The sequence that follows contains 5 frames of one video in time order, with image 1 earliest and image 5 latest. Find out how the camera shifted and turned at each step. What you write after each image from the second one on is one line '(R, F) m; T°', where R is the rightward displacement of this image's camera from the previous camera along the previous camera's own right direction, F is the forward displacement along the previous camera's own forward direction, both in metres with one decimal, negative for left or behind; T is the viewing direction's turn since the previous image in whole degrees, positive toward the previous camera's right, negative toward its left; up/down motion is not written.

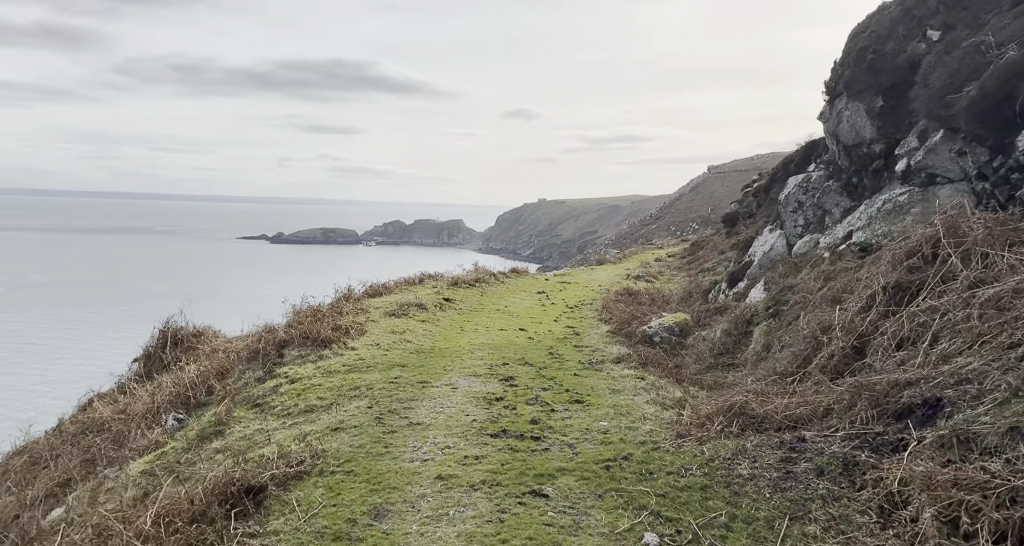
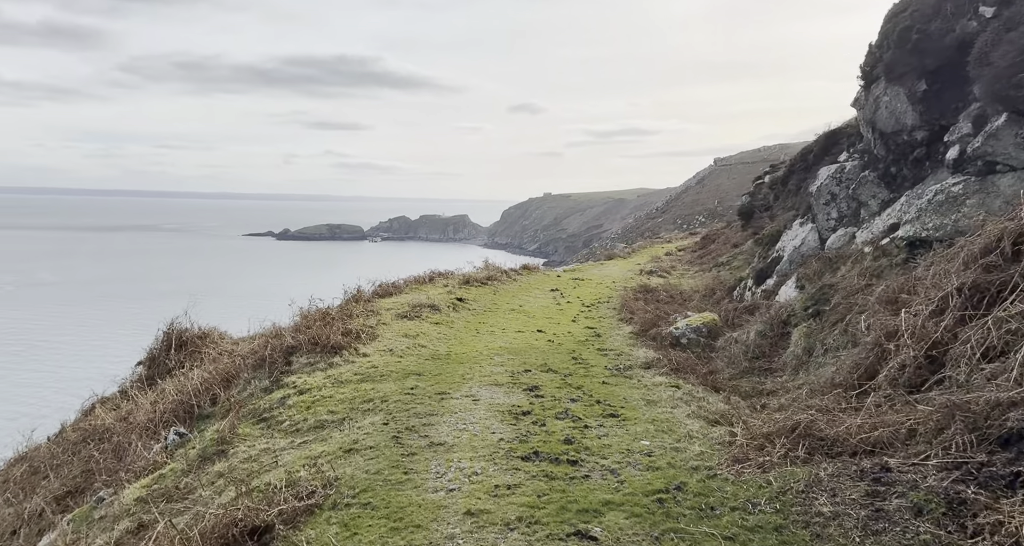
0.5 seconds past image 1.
(-0.2, +0.8) m; 0°
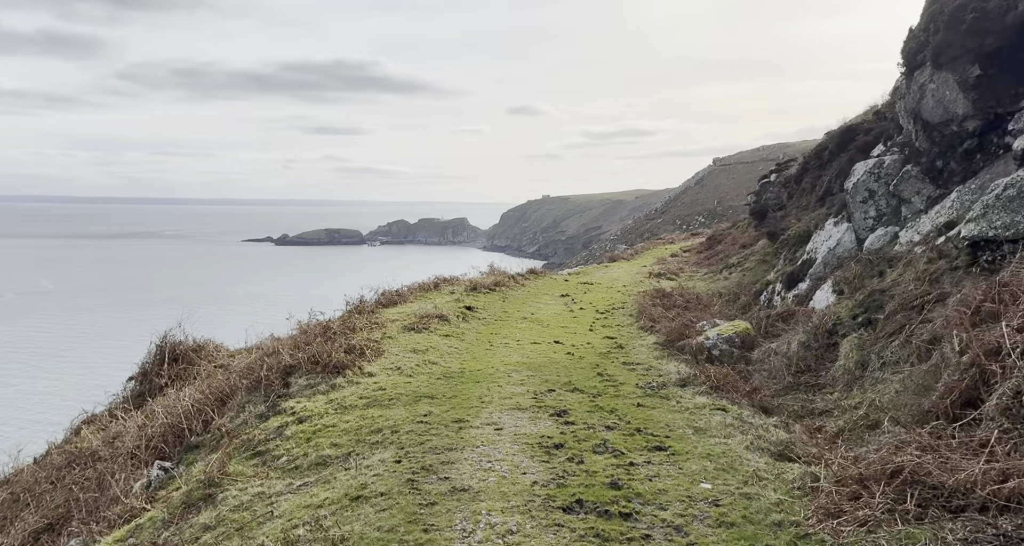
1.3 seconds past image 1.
(-0.3, +1.1) m; 0°
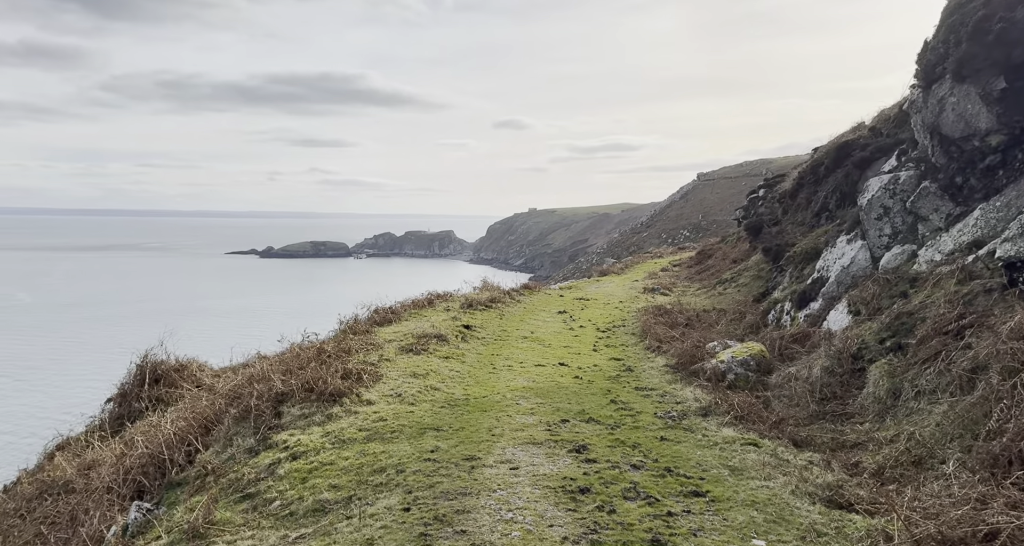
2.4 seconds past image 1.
(-0.3, +0.7) m; +1°
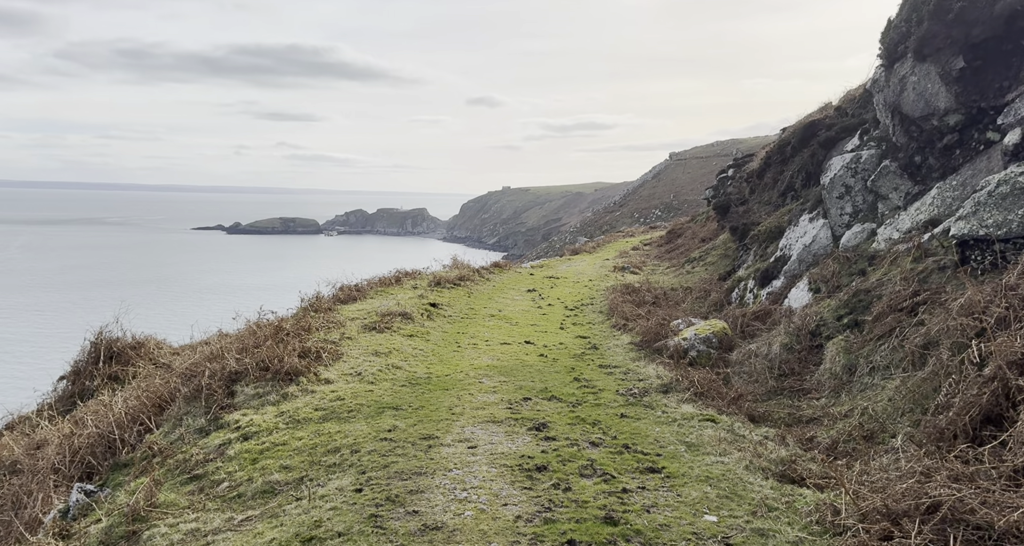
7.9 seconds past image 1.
(+0.1, +0.1) m; +2°
